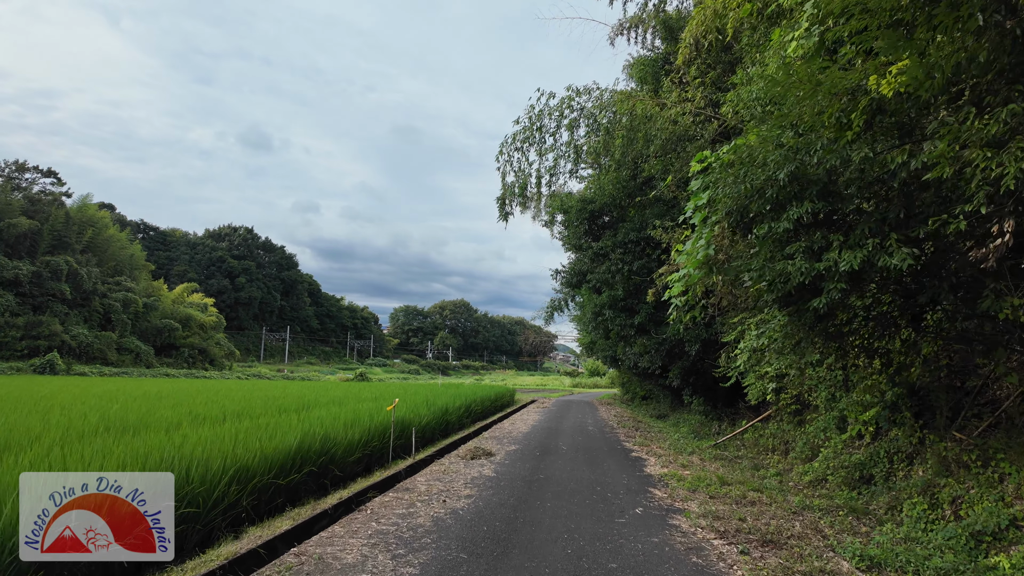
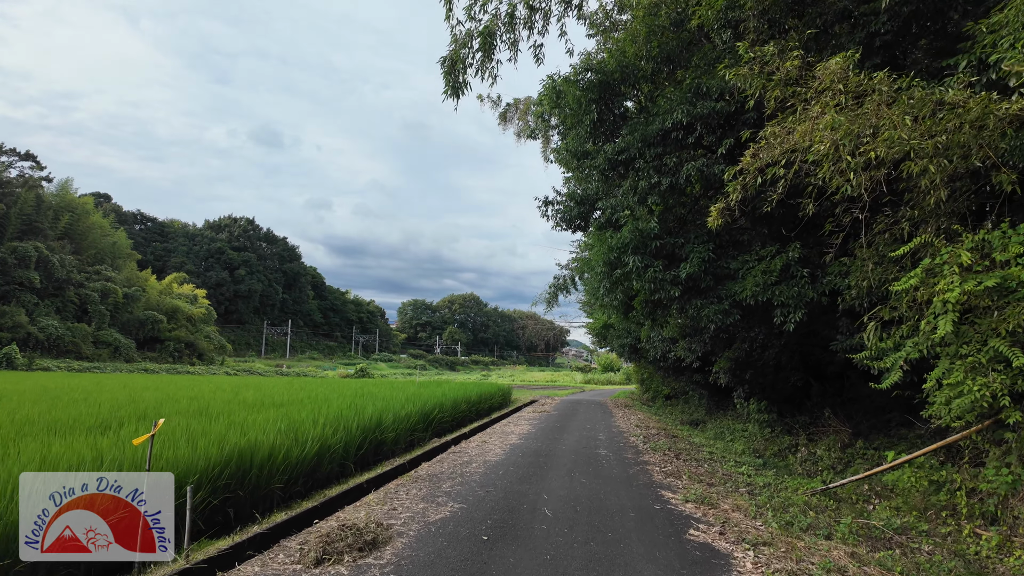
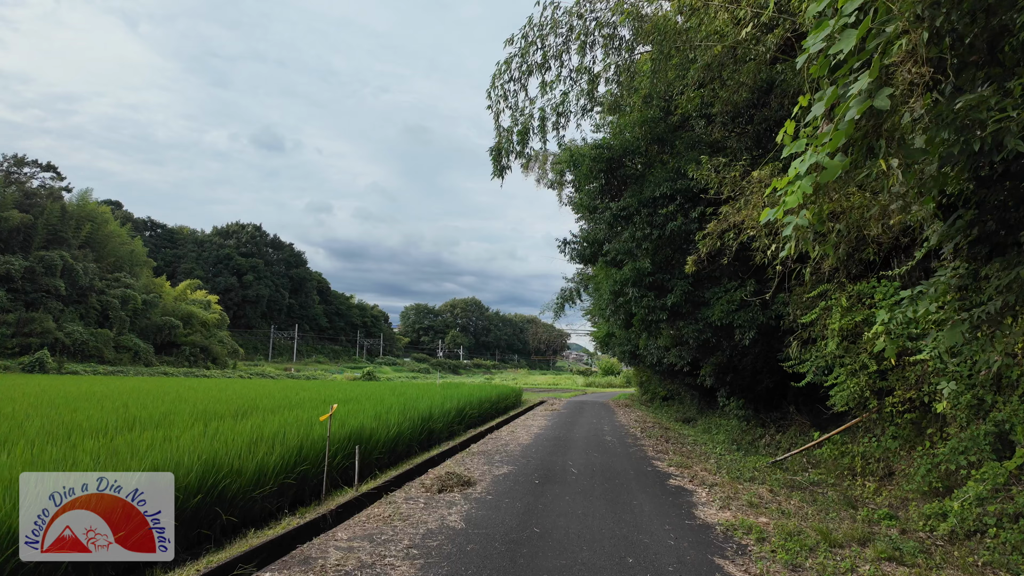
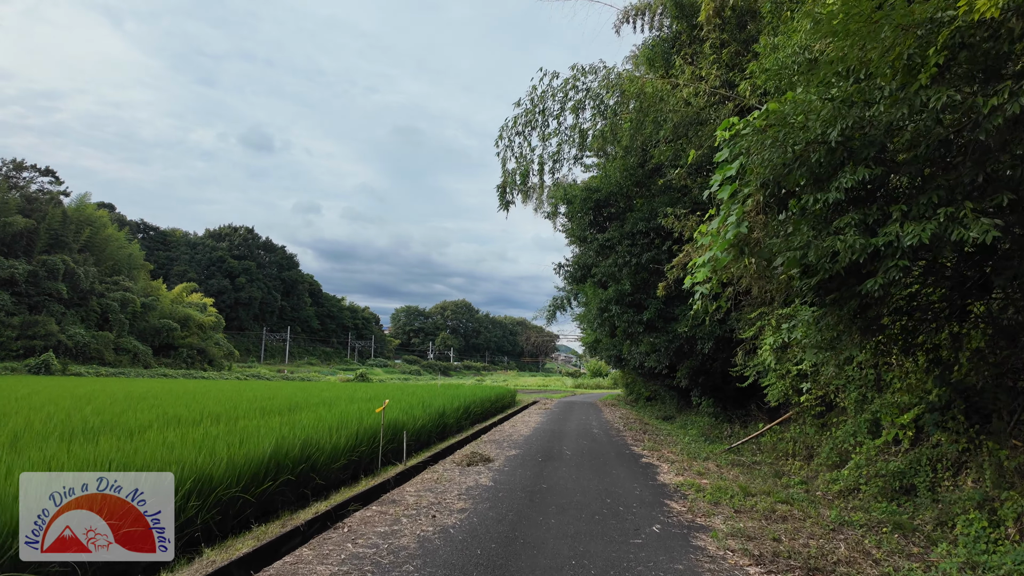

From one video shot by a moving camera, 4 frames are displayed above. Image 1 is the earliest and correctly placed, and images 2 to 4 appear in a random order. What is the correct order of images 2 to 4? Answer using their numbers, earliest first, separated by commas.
4, 3, 2
